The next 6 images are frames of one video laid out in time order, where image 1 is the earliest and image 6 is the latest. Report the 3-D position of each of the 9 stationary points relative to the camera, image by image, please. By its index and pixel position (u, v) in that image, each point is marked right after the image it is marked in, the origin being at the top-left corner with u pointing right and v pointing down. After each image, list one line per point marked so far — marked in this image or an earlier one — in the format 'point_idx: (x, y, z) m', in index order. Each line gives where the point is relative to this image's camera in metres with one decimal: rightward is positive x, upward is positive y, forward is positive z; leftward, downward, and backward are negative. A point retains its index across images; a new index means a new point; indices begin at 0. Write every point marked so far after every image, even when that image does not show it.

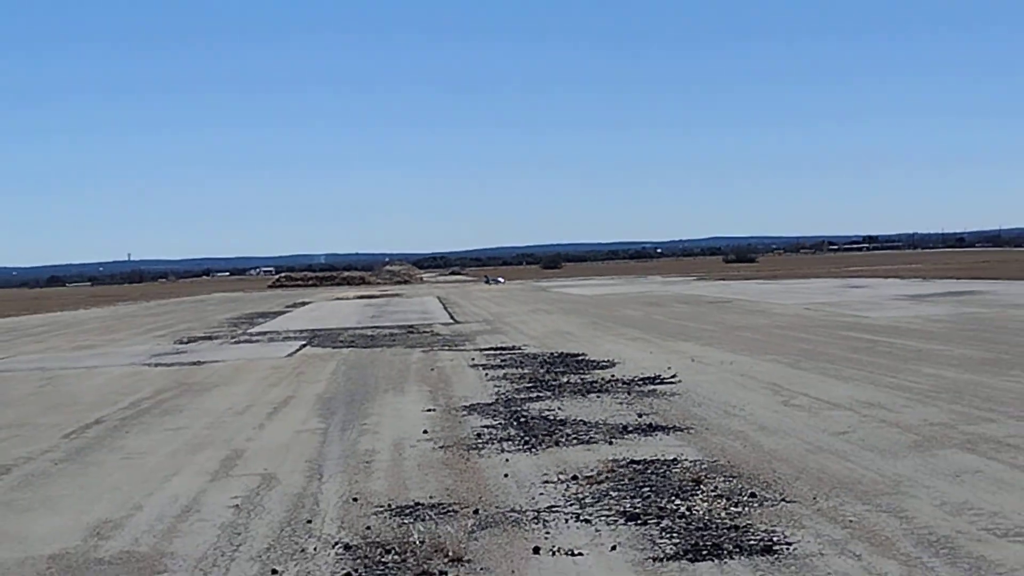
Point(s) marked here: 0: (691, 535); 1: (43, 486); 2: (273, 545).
0: (+1.2, -1.7, +5.4) m
1: (-3.9, -1.6, +6.6) m
2: (-1.7, -1.8, +5.5) m
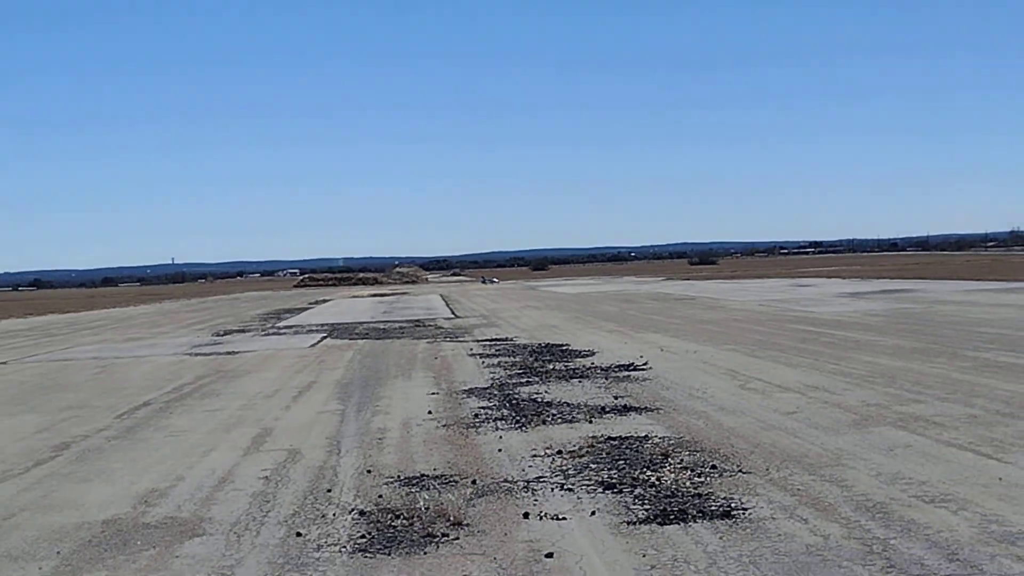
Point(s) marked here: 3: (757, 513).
0: (+1.2, -1.7, +6.2) m
1: (-4.0, -1.6, +7.4) m
2: (-1.7, -1.8, +6.3) m
3: (+1.9, -1.7, +5.9) m
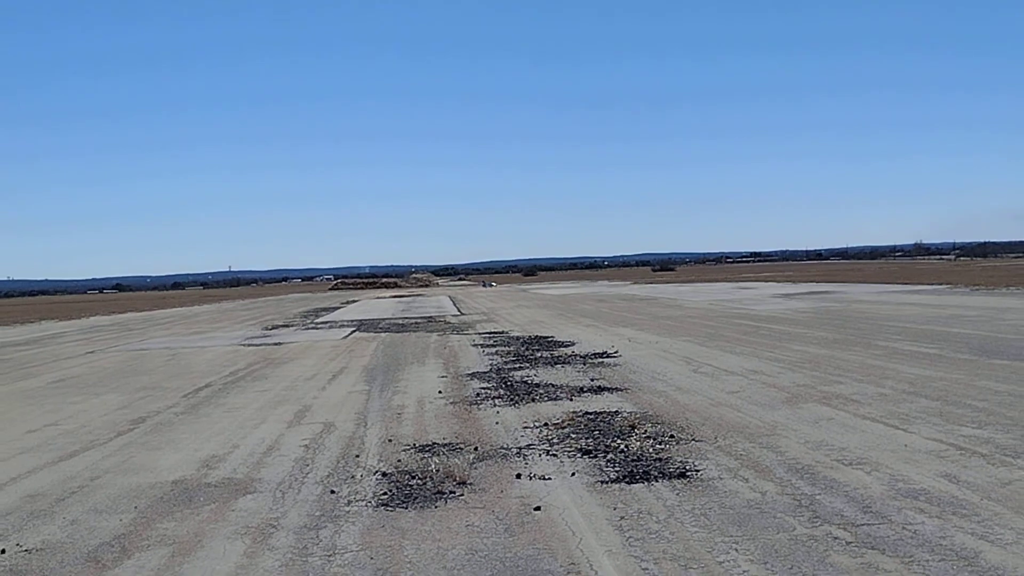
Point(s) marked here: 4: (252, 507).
0: (+1.1, -1.7, +7.5) m
1: (-4.0, -1.6, +8.8) m
2: (-1.8, -1.8, +7.6) m
3: (+1.8, -1.7, +7.2) m
4: (-2.4, -2.0, +7.1) m
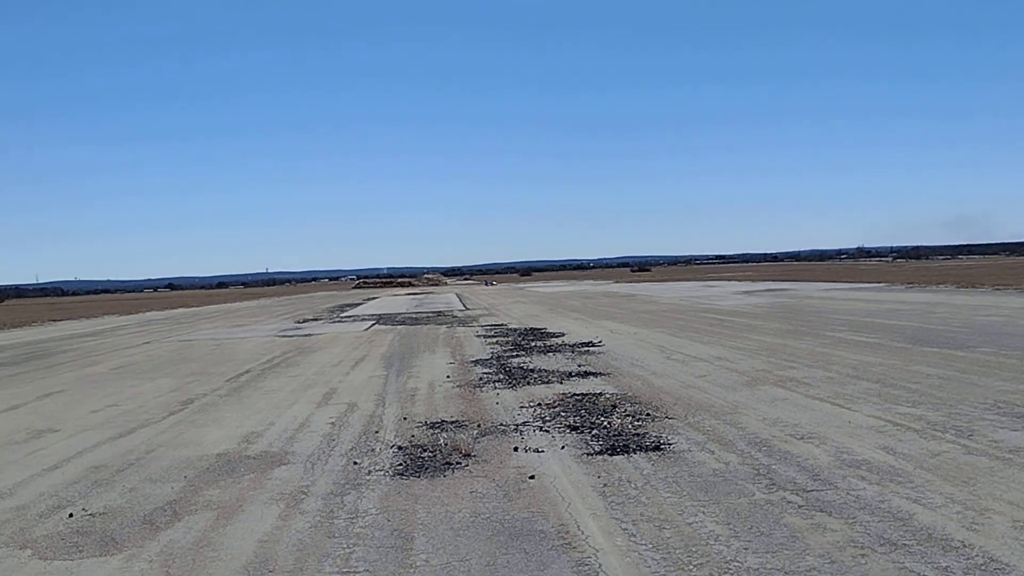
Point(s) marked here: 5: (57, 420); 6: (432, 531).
0: (+1.1, -1.7, +8.6) m
1: (-4.0, -1.6, +10.0) m
2: (-1.8, -1.8, +8.8) m
3: (+1.8, -1.7, +8.4) m
4: (-2.4, -2.0, +8.3) m
5: (-5.9, -1.8, +10.1) m
6: (-0.7, -2.1, +6.8) m
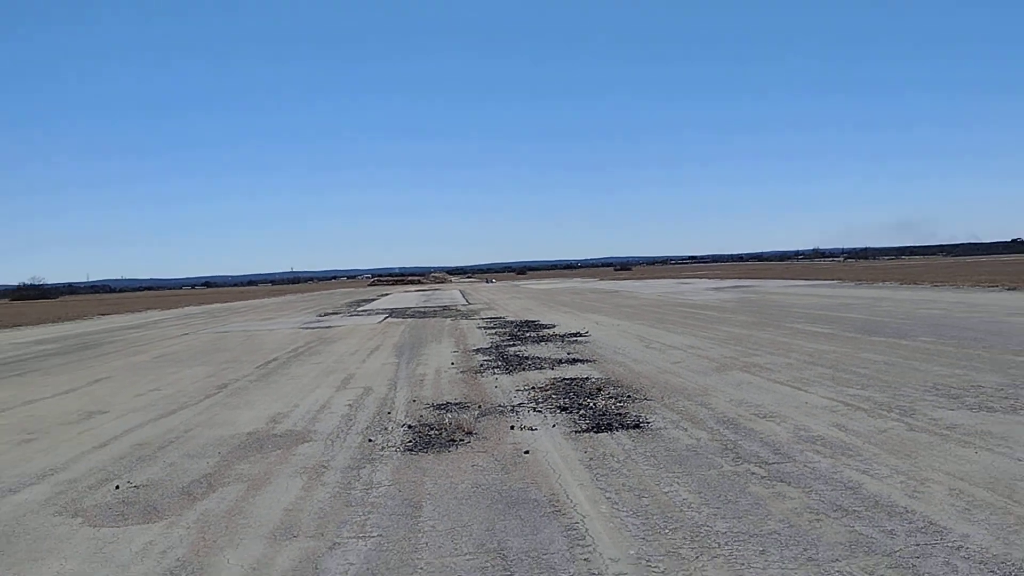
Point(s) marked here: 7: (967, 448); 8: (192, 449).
0: (+1.1, -1.7, +9.8) m
1: (-4.0, -1.6, +11.1) m
2: (-1.8, -1.8, +9.9) m
3: (+1.8, -1.7, +9.5) m
4: (-2.4, -1.9, +9.4) m
5: (-6.0, -1.7, +11.3) m
6: (-0.7, -2.1, +8.0) m
7: (+4.9, -1.6, +8.4) m
8: (-3.9, -2.0, +9.6) m
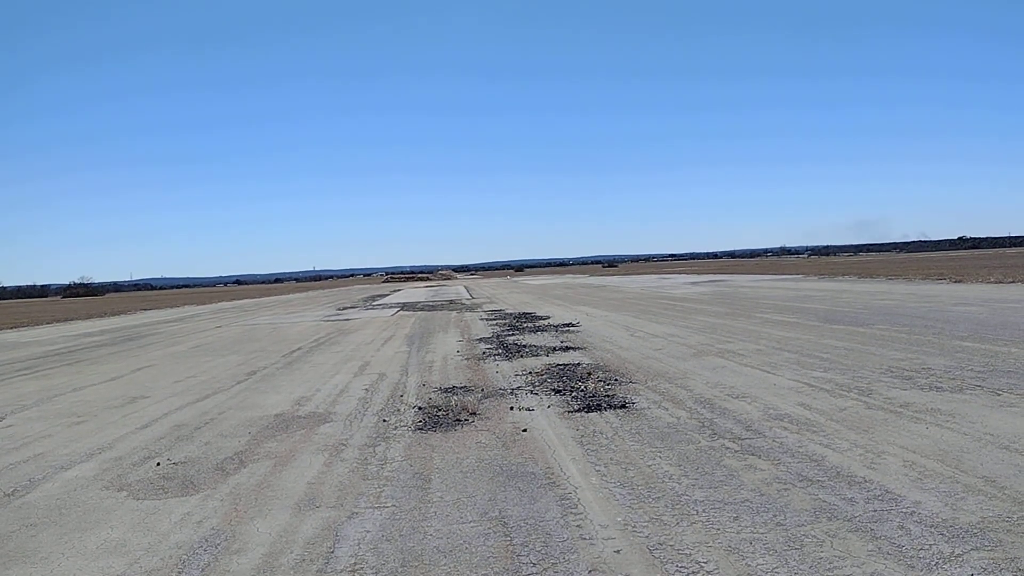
0: (+1.1, -1.6, +10.9) m
1: (-4.0, -1.6, +12.3) m
2: (-1.8, -1.7, +11.1) m
3: (+1.7, -1.6, +10.6) m
4: (-2.4, -1.9, +10.5) m
5: (-6.0, -1.7, +12.4) m
6: (-0.8, -2.0, +9.1) m
7: (+4.9, -1.5, +9.5) m
8: (-3.9, -1.9, +10.8) m
